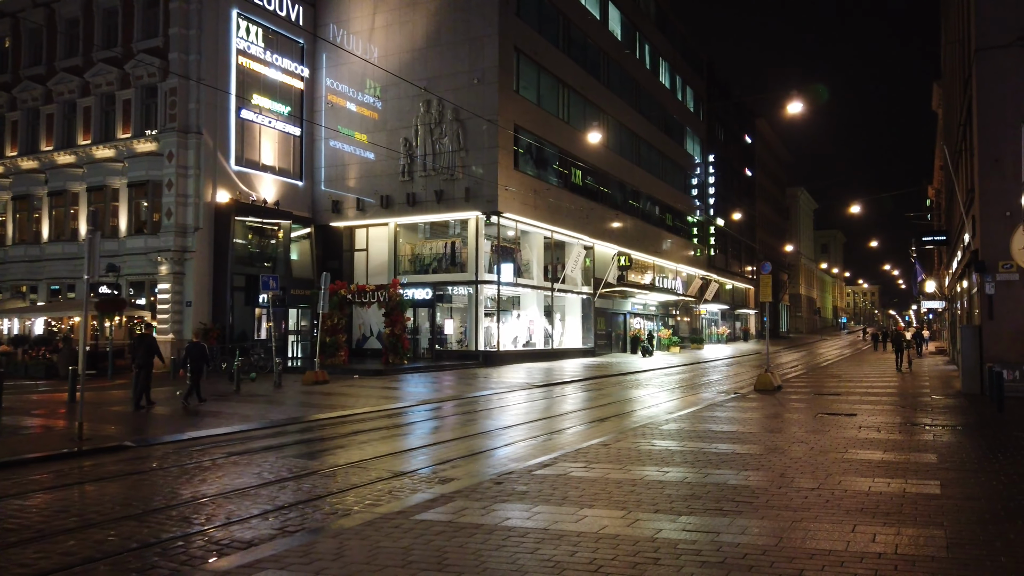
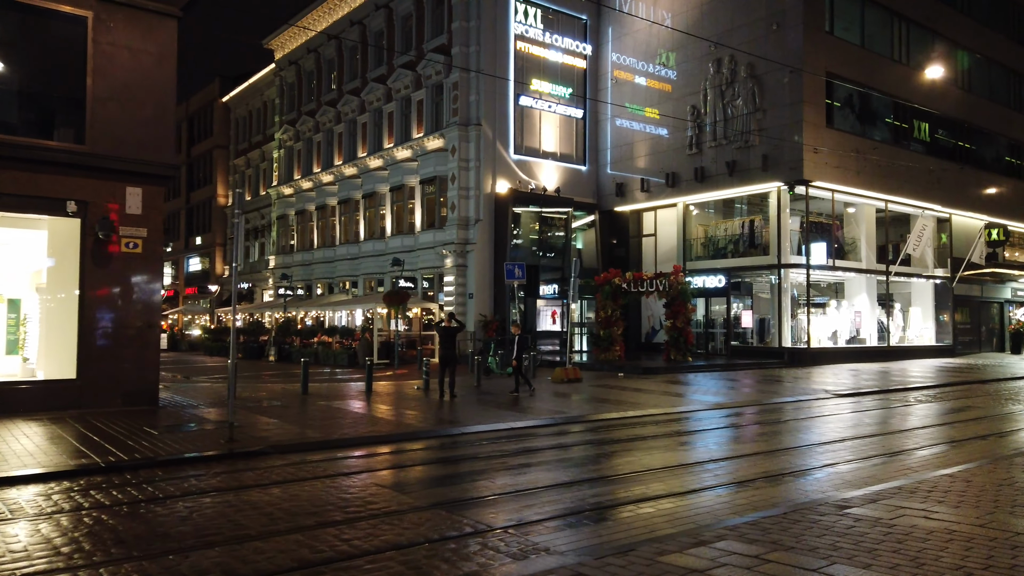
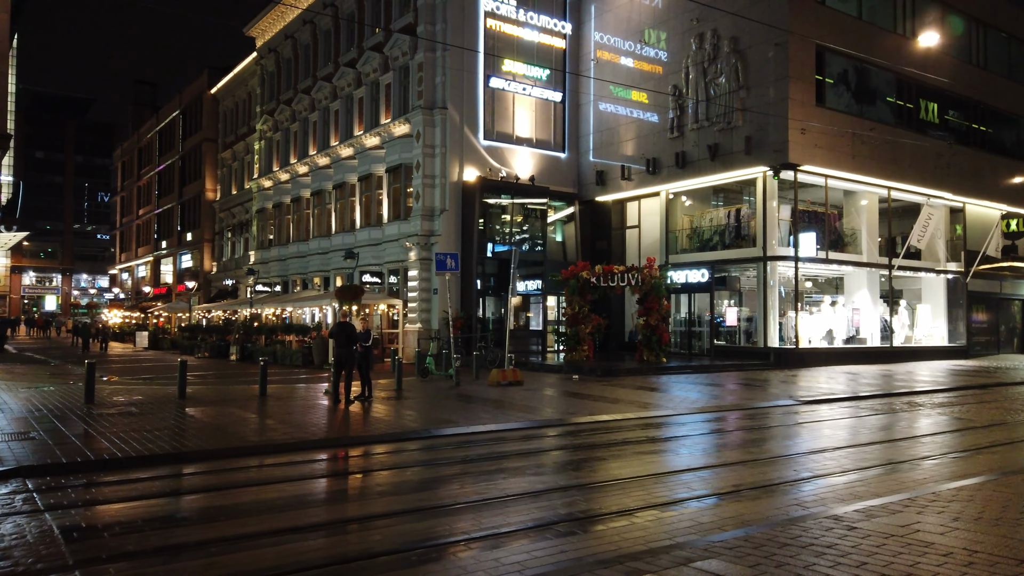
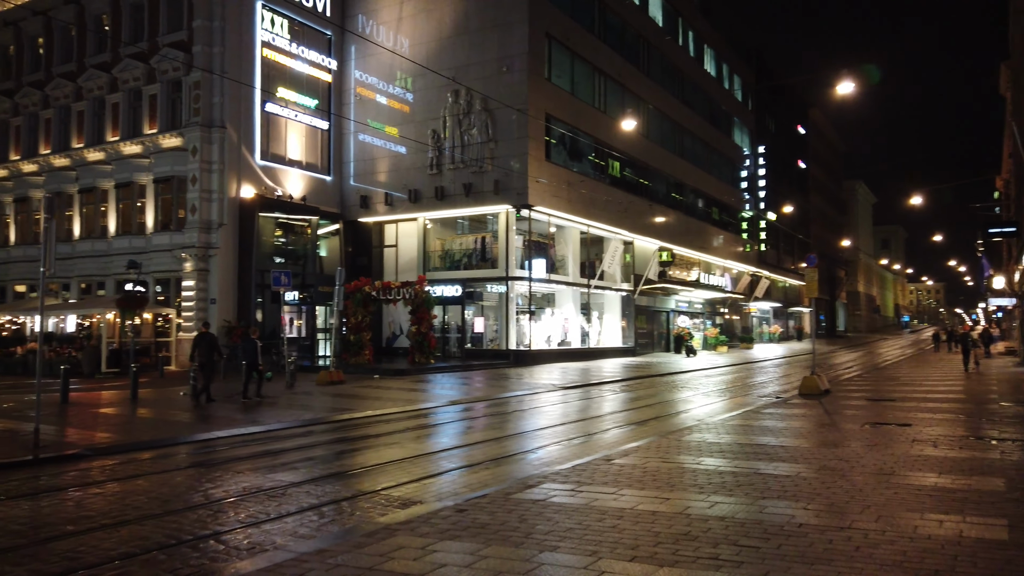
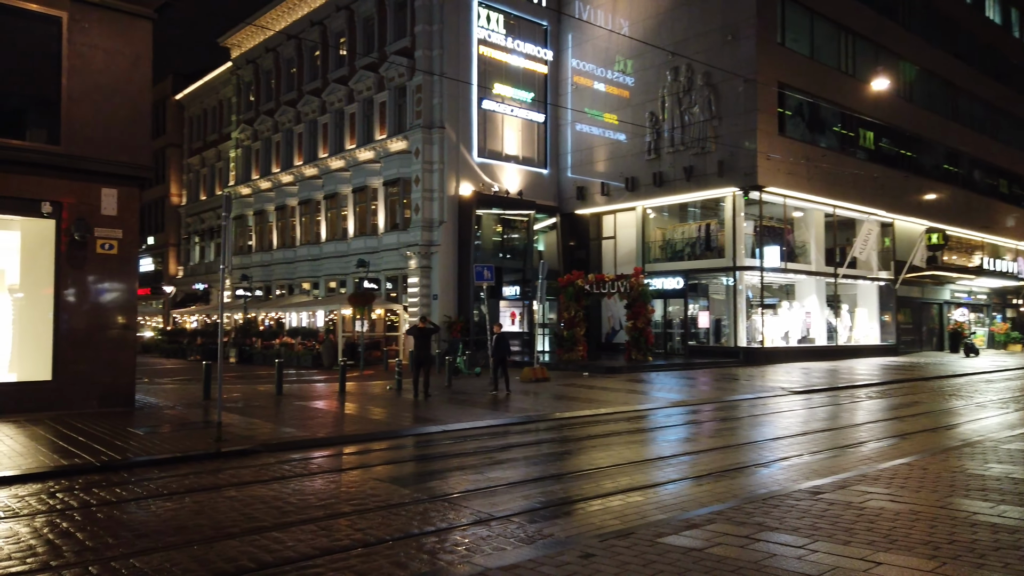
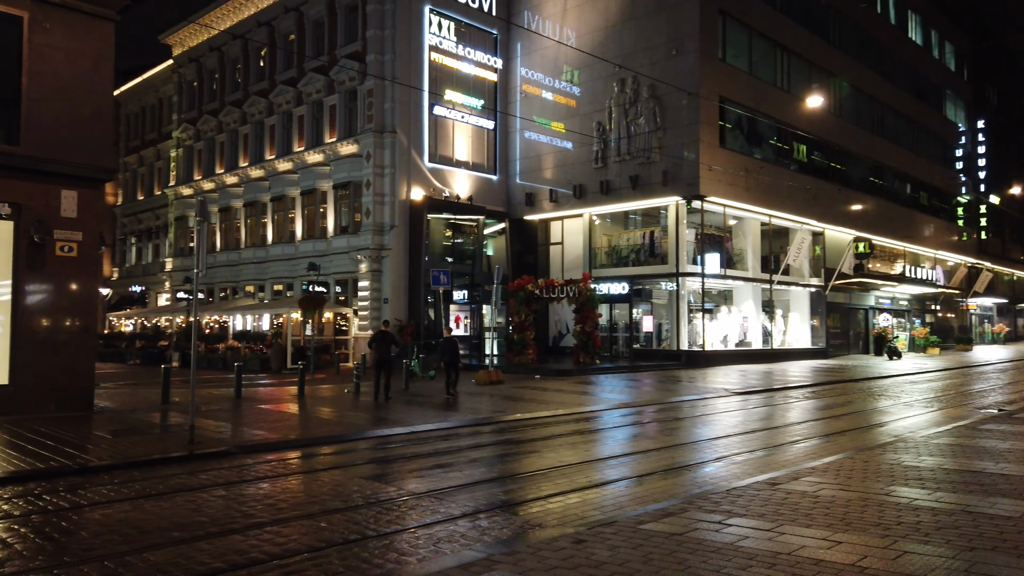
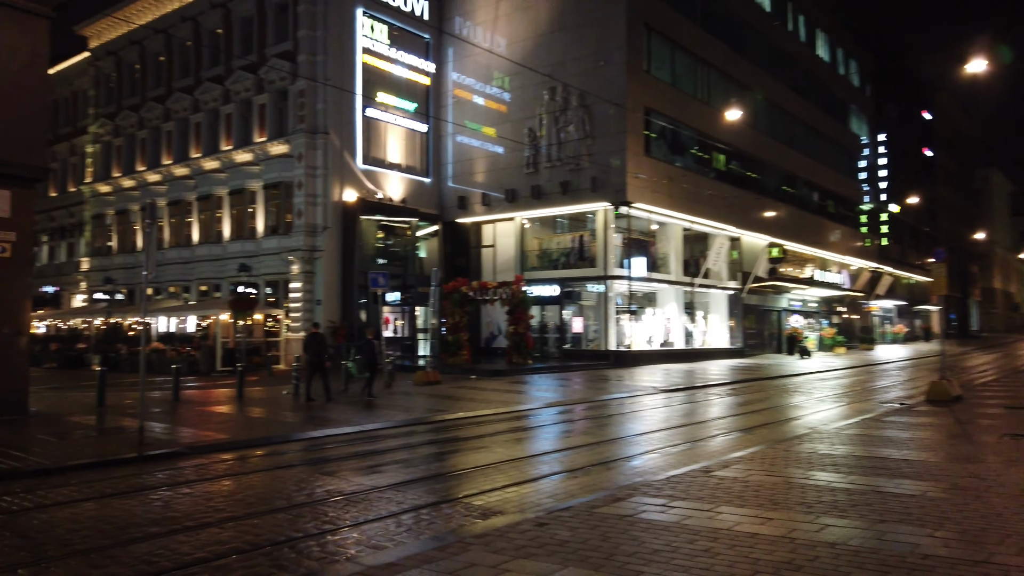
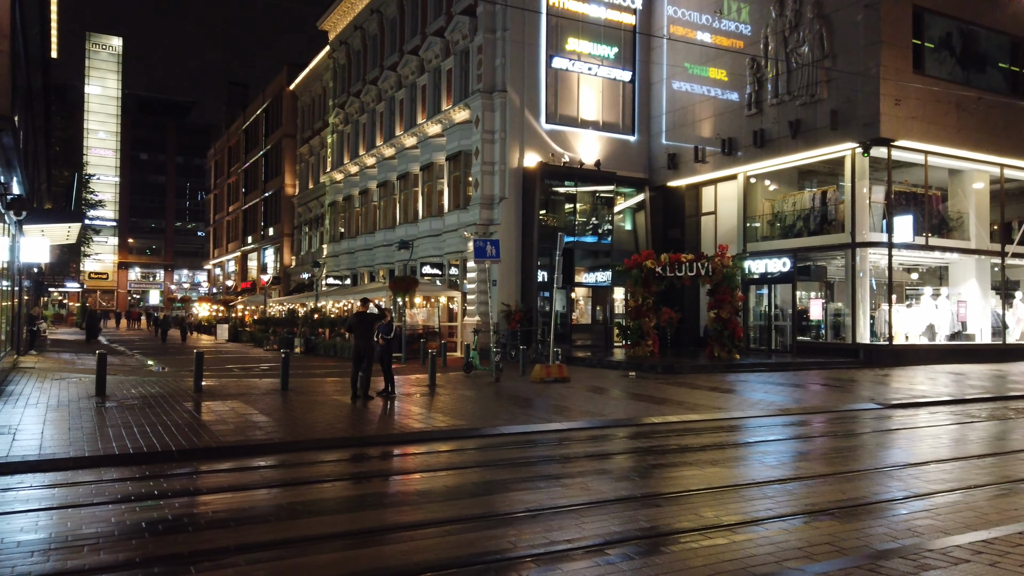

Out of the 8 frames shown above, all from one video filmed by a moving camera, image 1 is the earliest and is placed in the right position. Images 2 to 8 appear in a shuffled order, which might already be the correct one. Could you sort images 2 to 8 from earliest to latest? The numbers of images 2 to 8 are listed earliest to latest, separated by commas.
4, 7, 6, 5, 2, 3, 8
